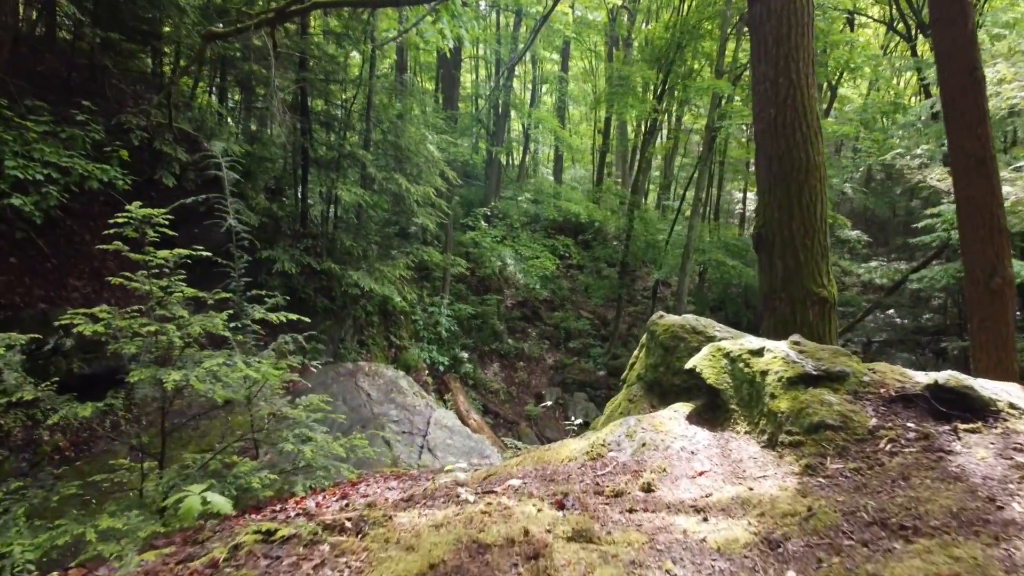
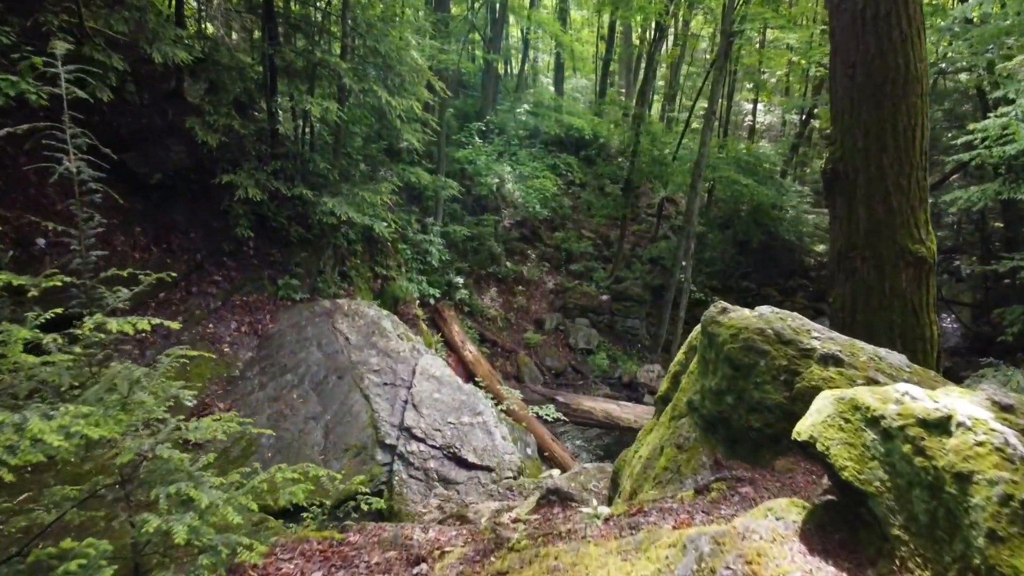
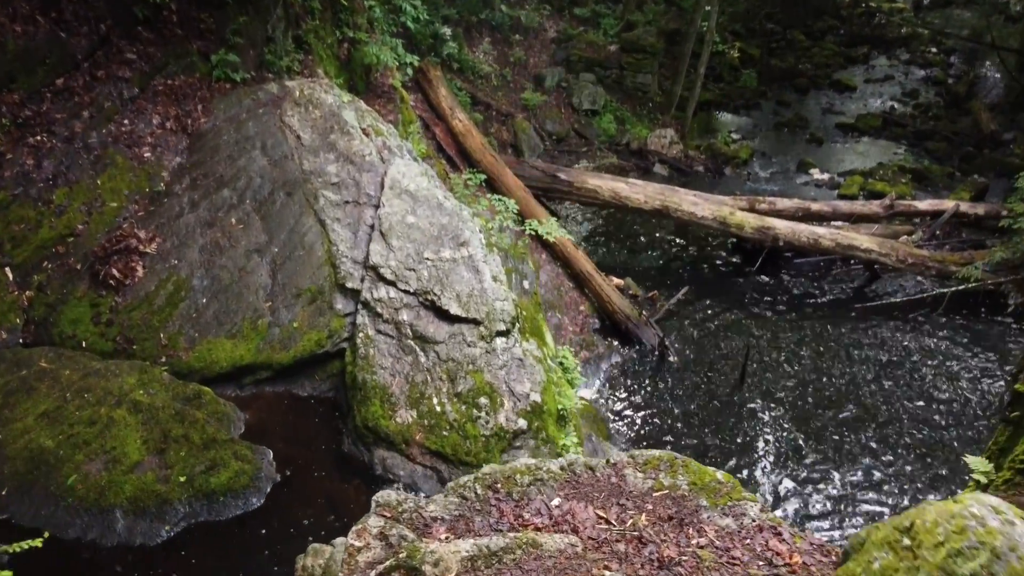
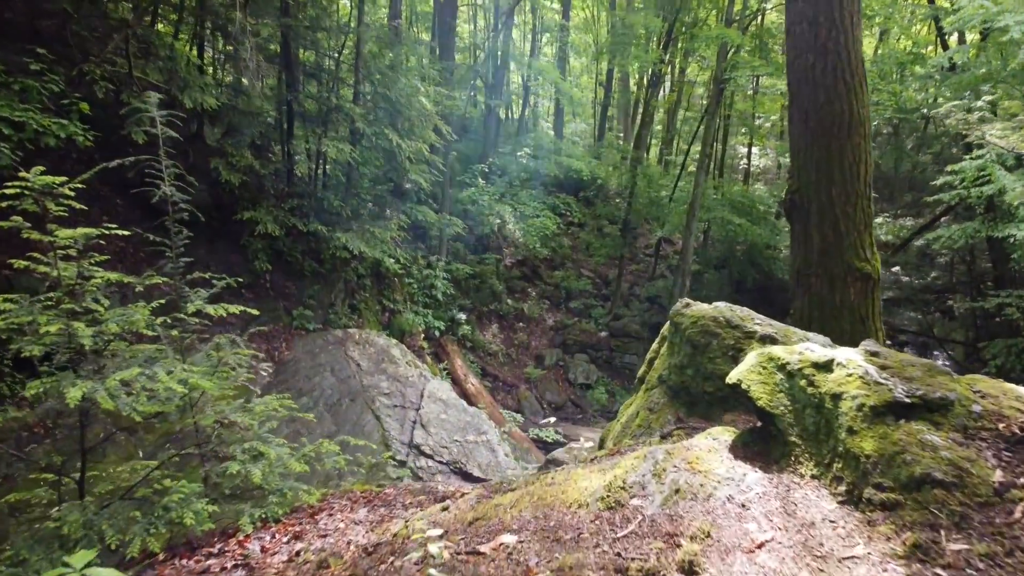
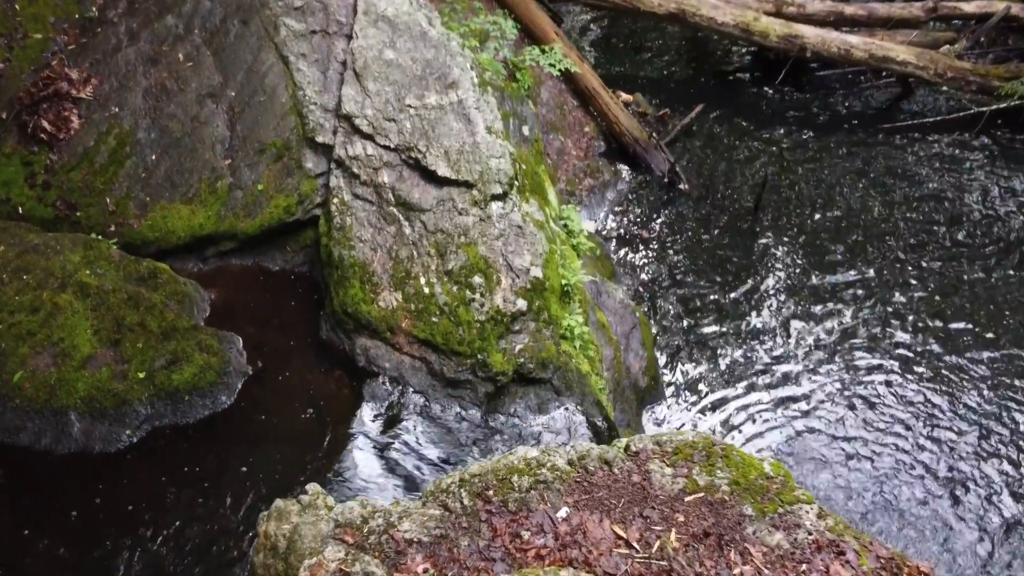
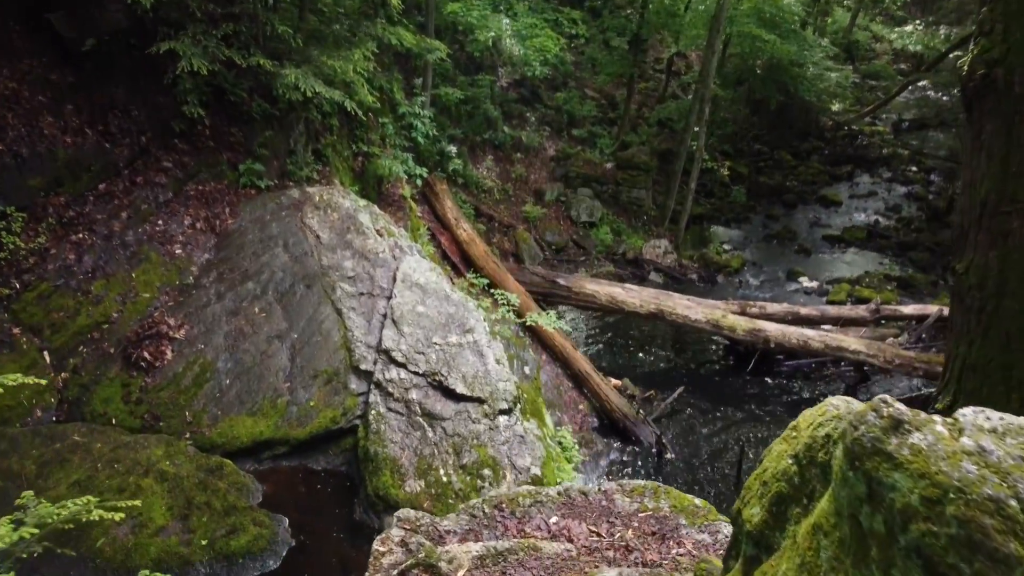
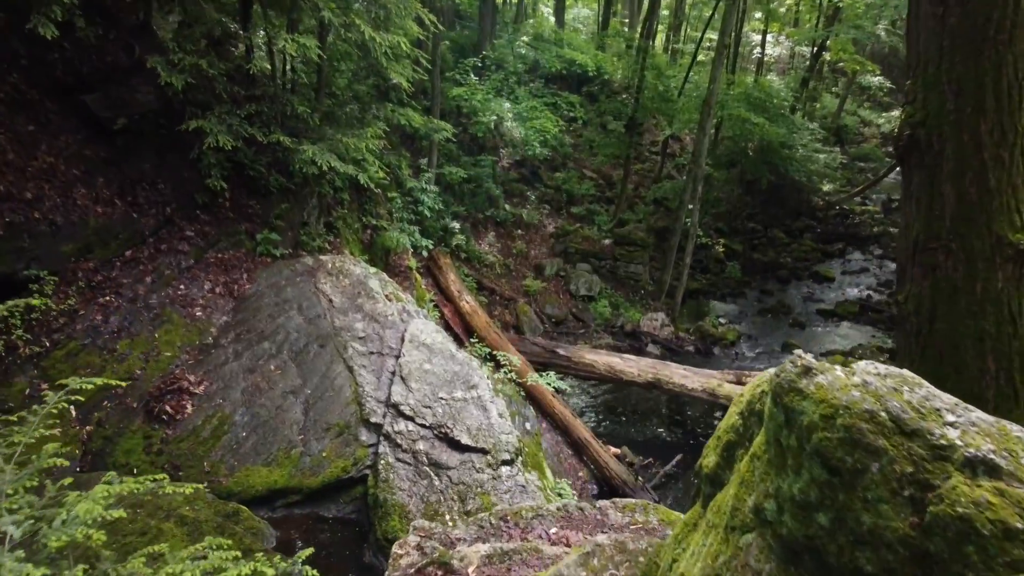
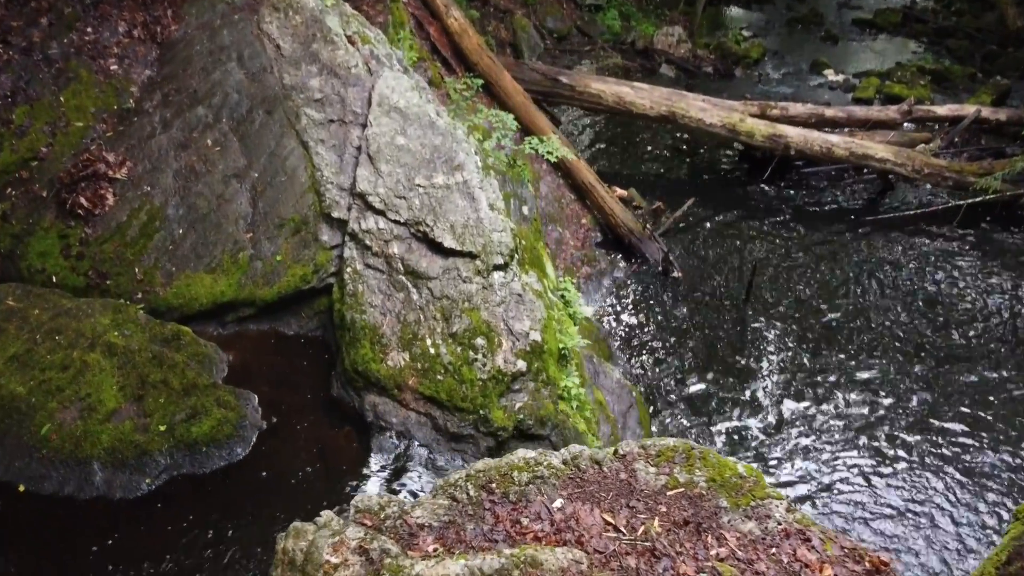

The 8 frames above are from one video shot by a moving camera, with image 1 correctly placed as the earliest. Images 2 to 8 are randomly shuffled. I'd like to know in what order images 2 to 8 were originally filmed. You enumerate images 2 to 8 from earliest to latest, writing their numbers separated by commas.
4, 2, 7, 6, 3, 8, 5
